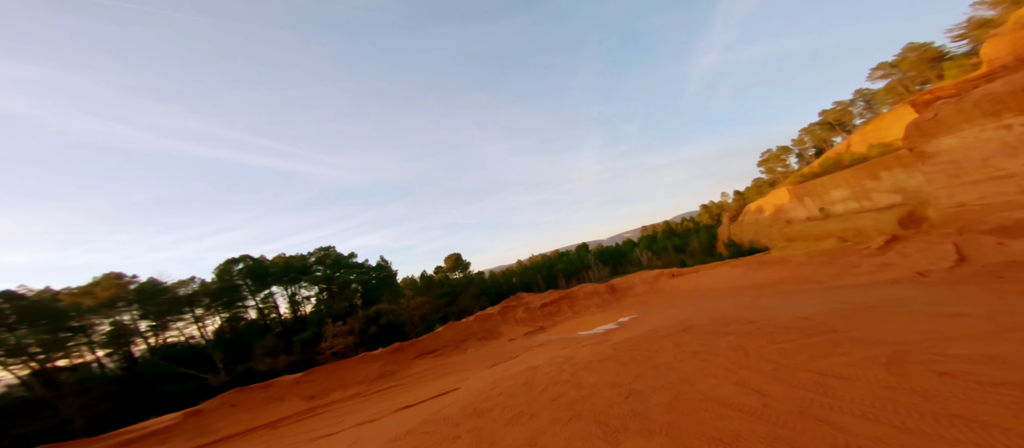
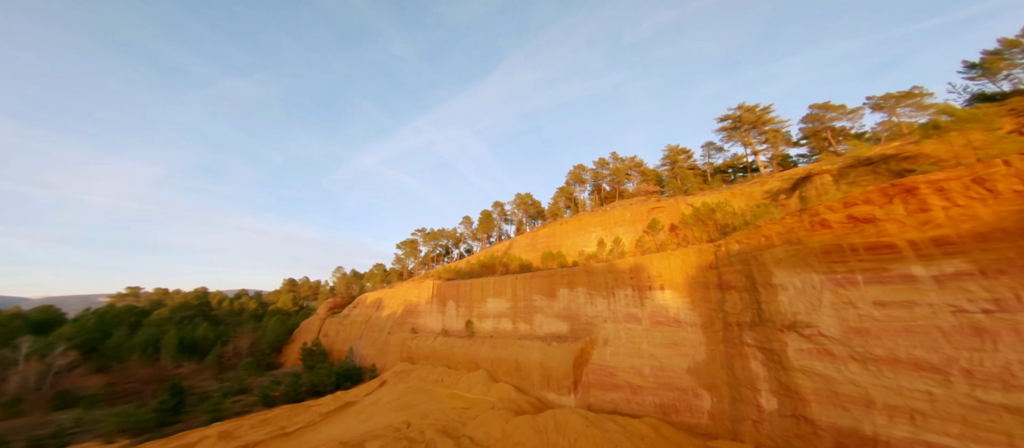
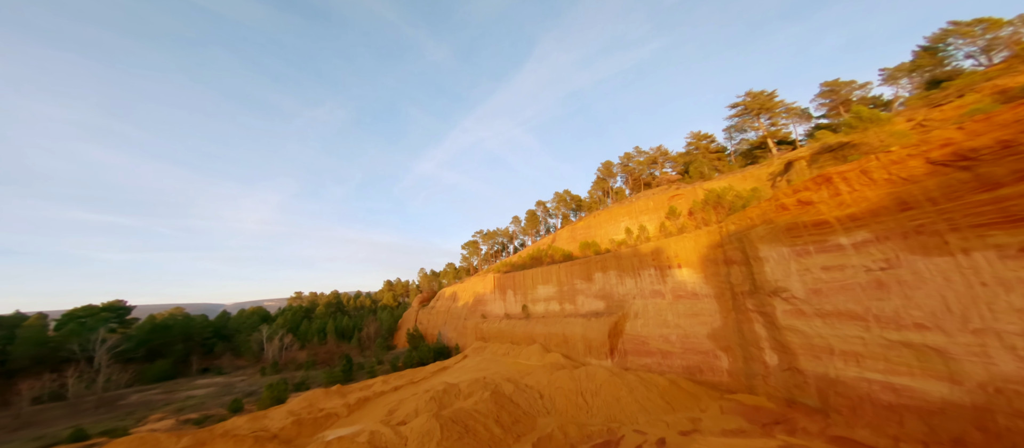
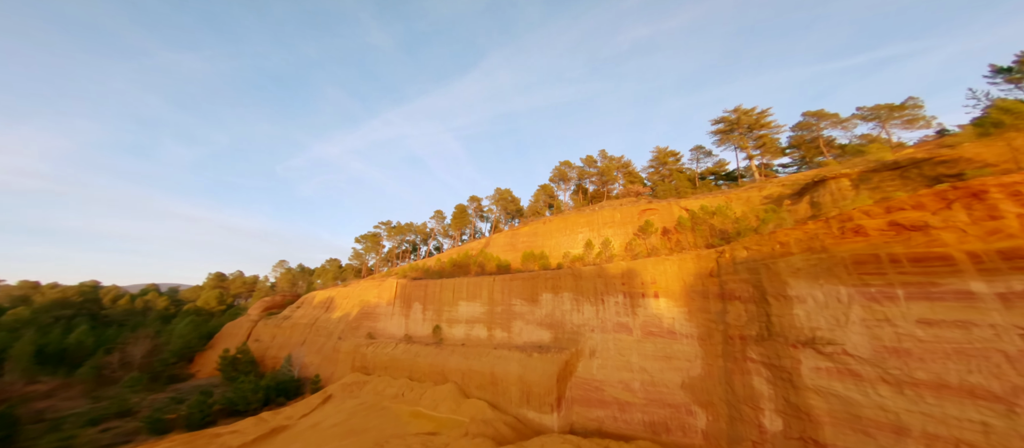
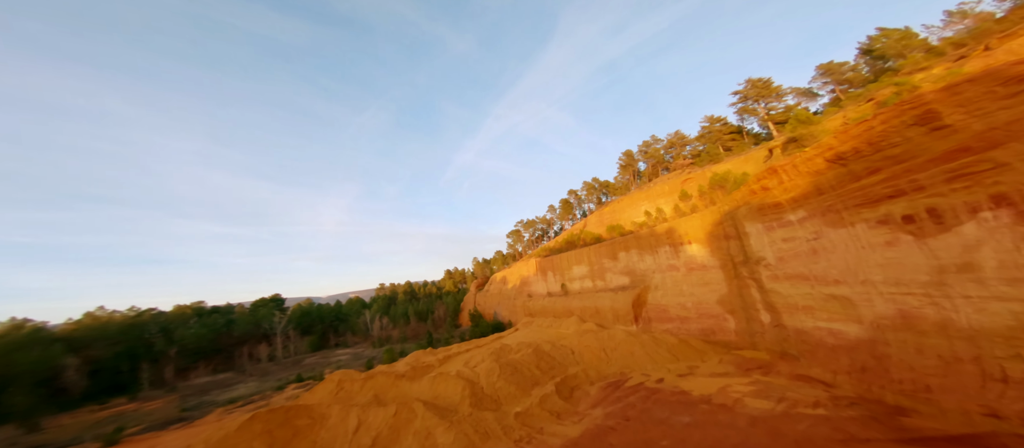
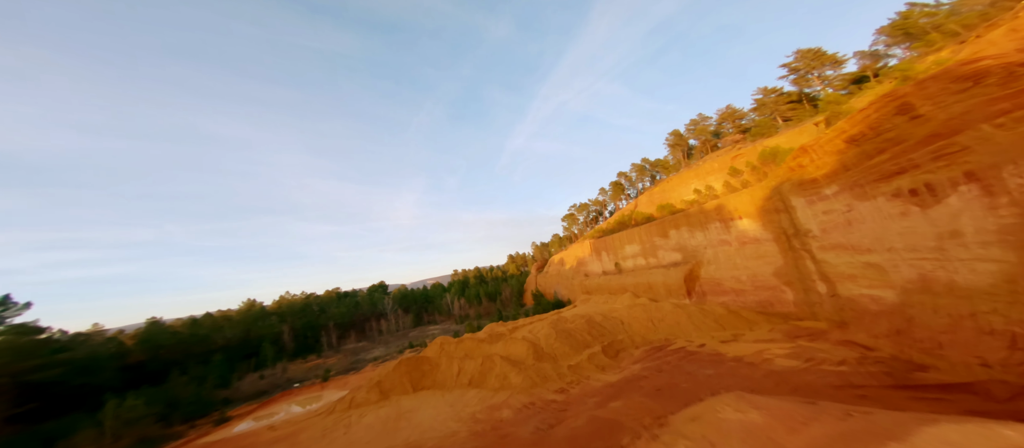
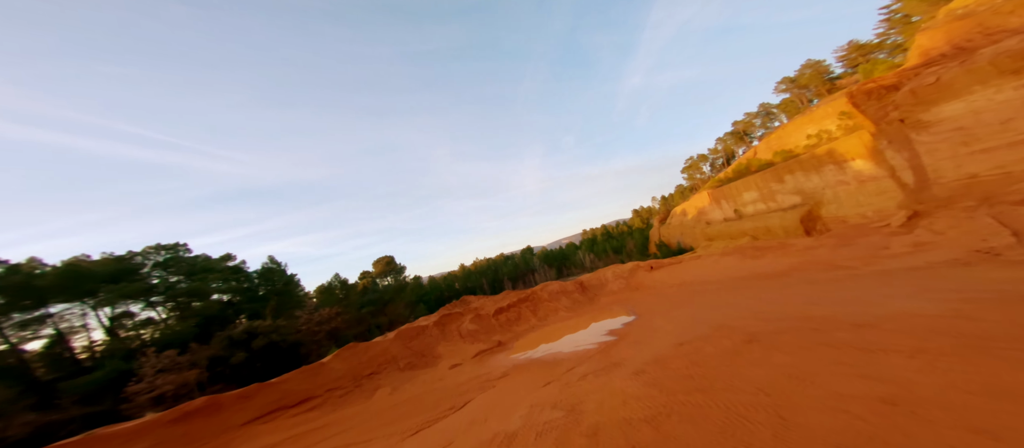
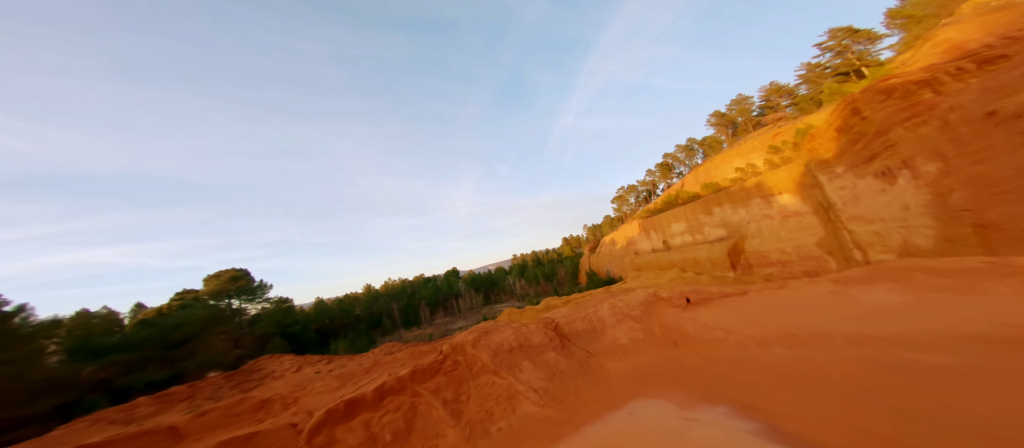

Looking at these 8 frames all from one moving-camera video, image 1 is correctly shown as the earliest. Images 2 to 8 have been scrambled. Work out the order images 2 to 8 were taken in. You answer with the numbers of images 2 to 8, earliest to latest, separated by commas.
7, 8, 6, 5, 3, 2, 4
